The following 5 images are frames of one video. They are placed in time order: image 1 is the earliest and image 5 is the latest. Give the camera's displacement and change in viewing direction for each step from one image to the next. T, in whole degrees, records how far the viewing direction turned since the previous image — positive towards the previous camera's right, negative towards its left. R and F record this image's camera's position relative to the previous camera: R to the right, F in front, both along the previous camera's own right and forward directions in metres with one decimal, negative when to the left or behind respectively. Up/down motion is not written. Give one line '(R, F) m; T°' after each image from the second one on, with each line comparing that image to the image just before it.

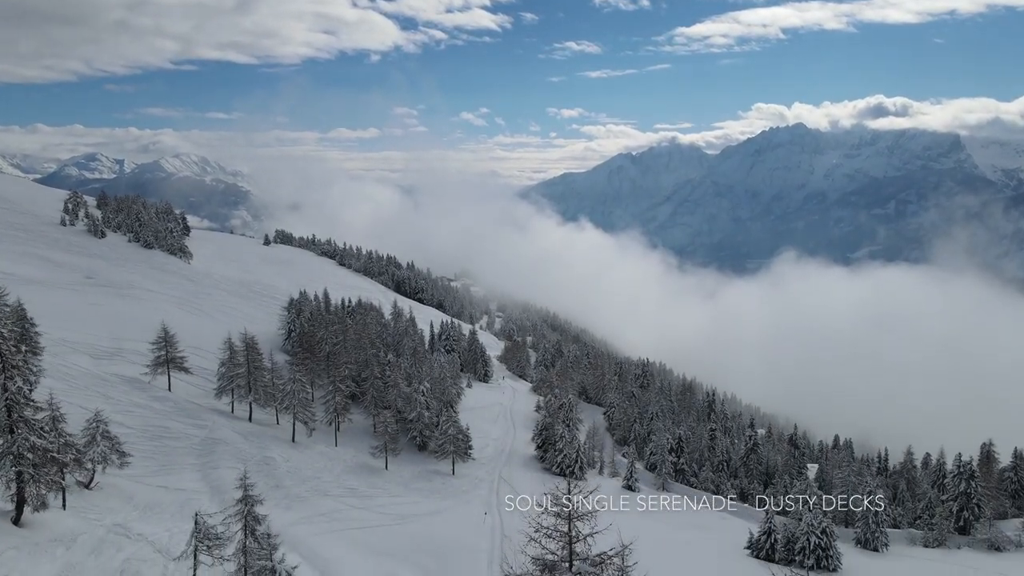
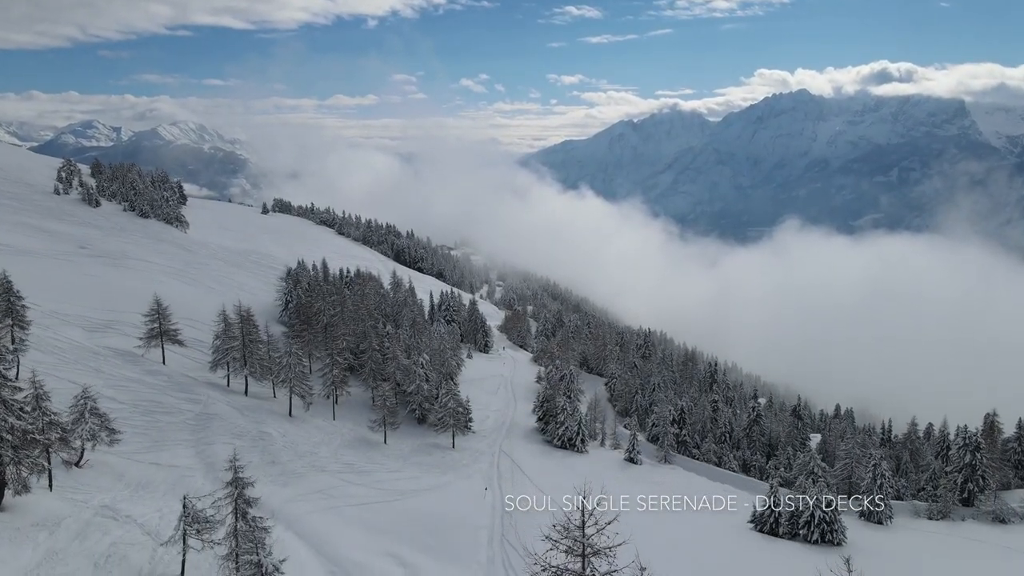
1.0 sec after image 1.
(0.0, +2.0) m; 0°
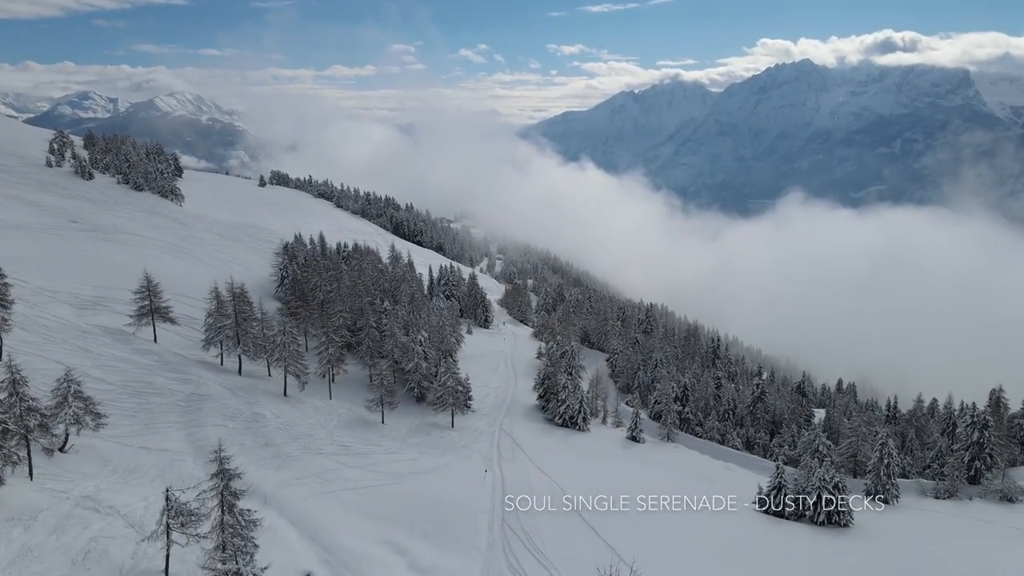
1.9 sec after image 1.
(0.0, +2.1) m; 0°
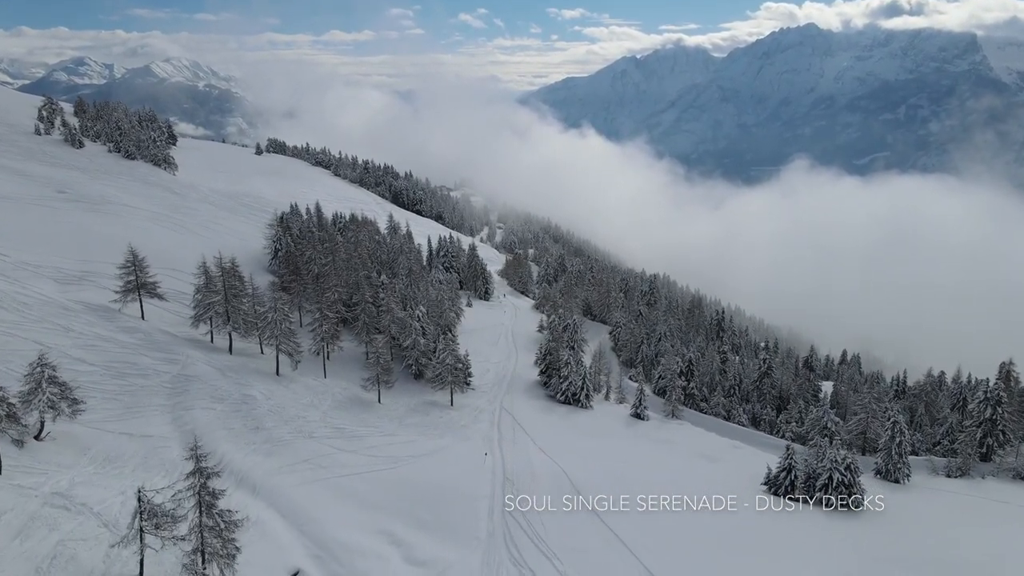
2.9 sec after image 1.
(0.0, +2.8) m; 0°
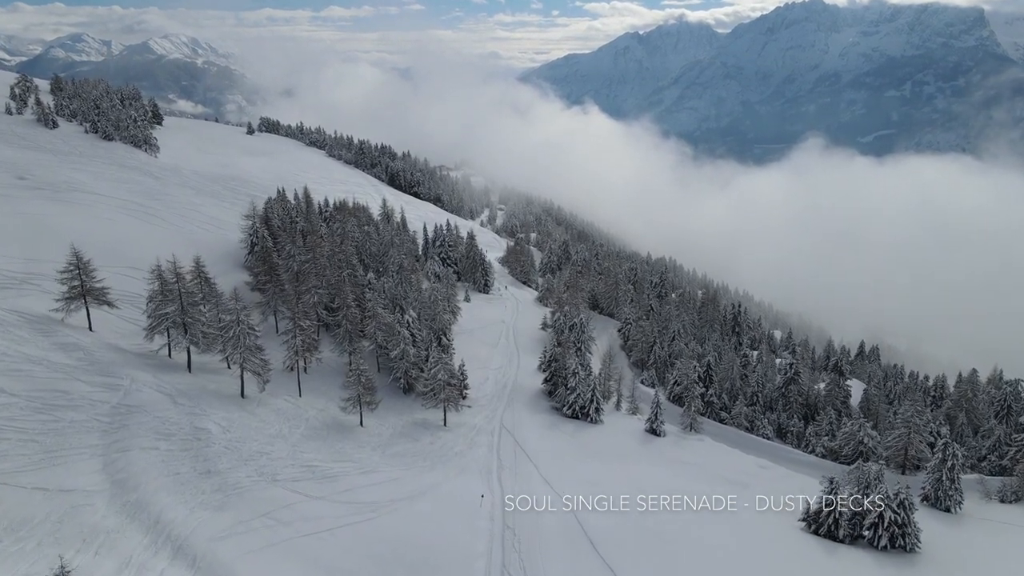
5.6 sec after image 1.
(-0.1, +8.0) m; 0°
